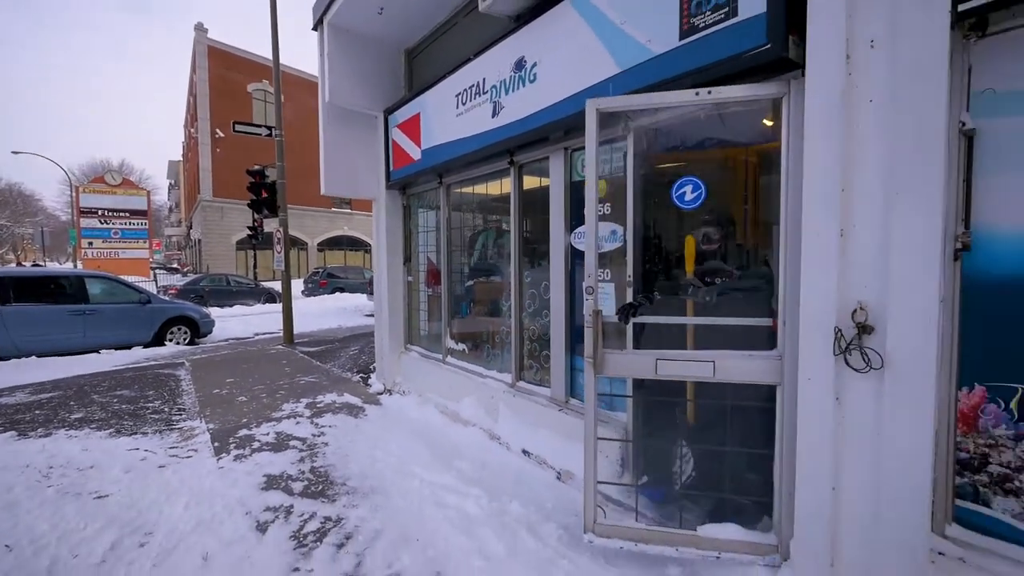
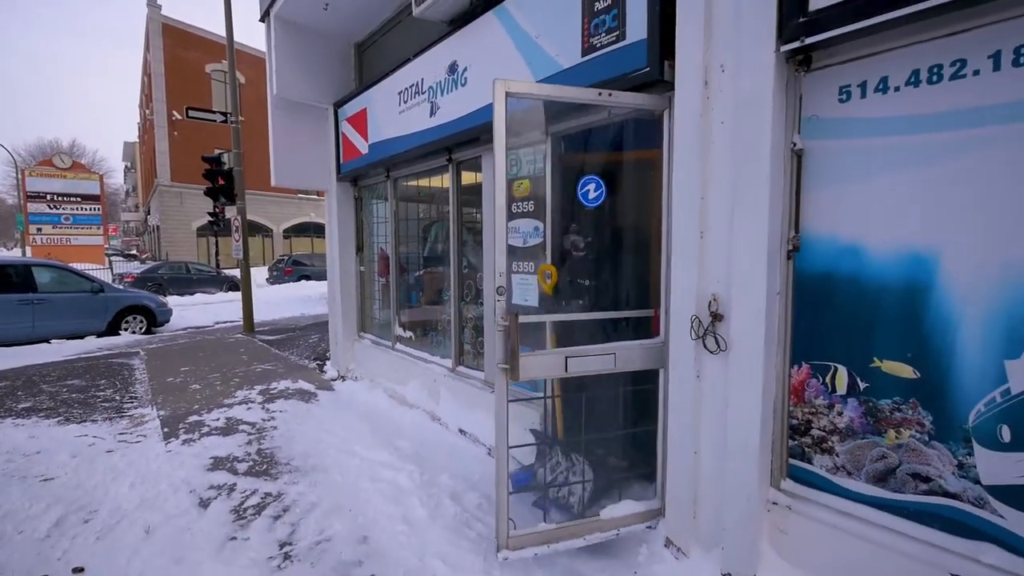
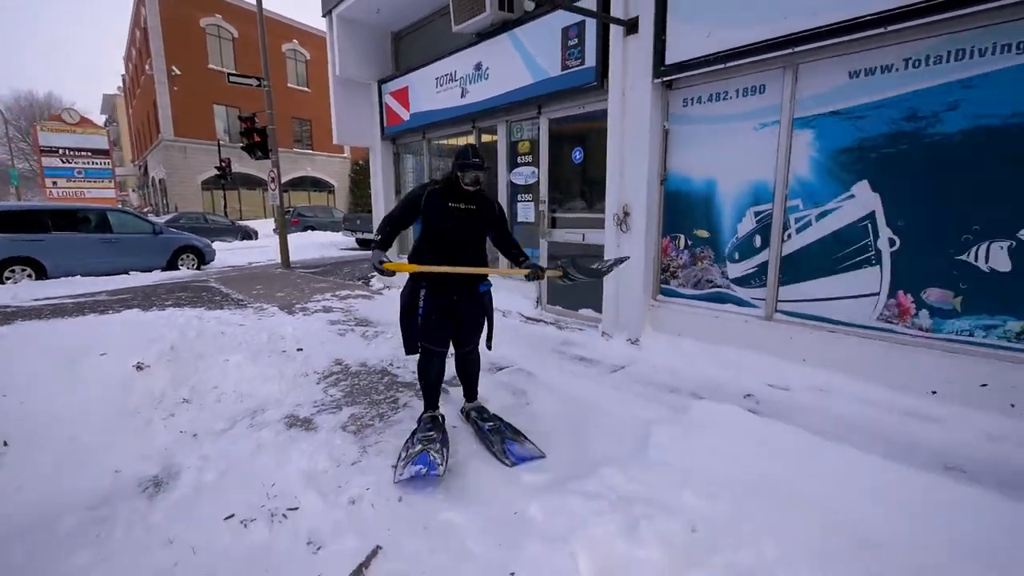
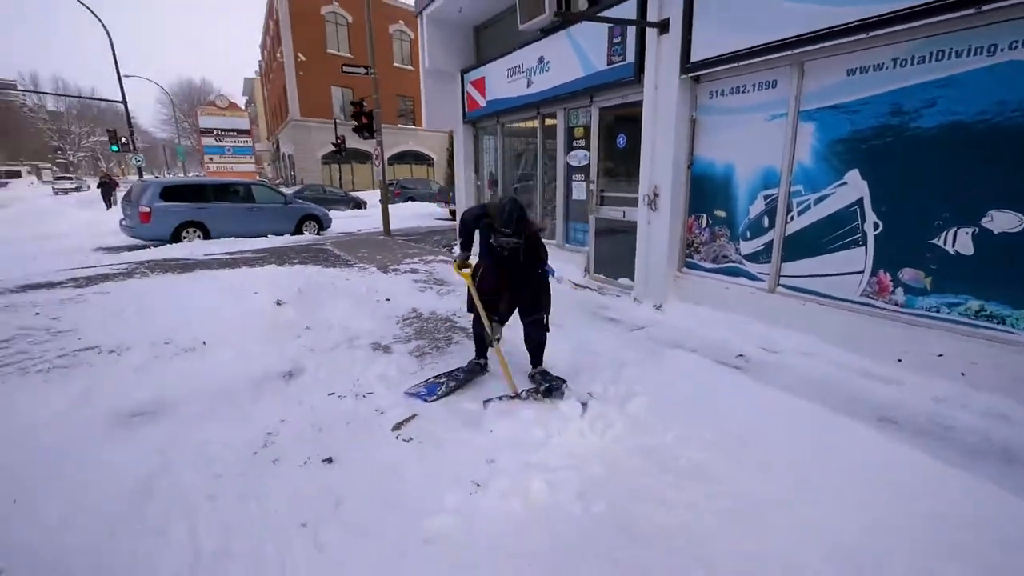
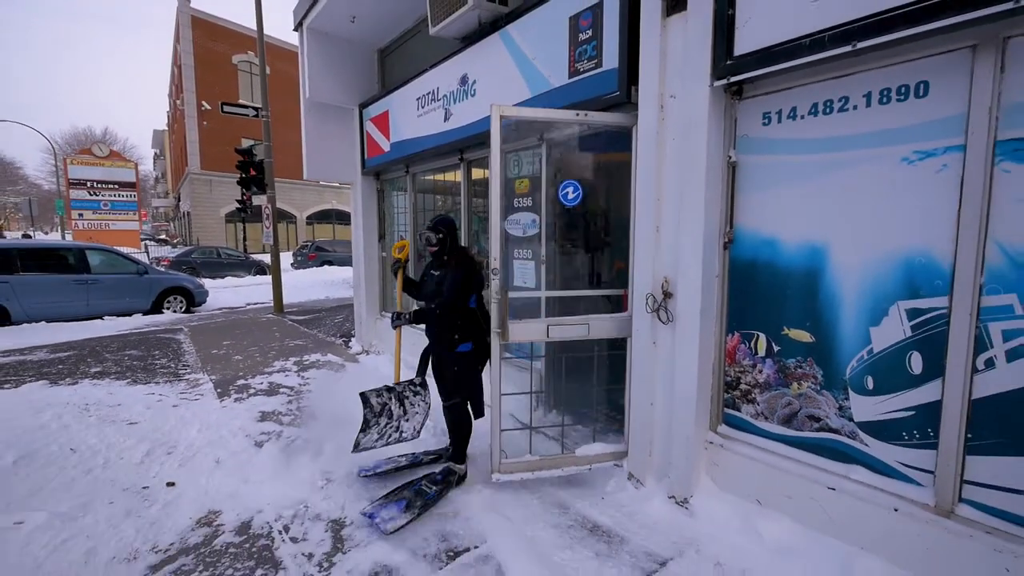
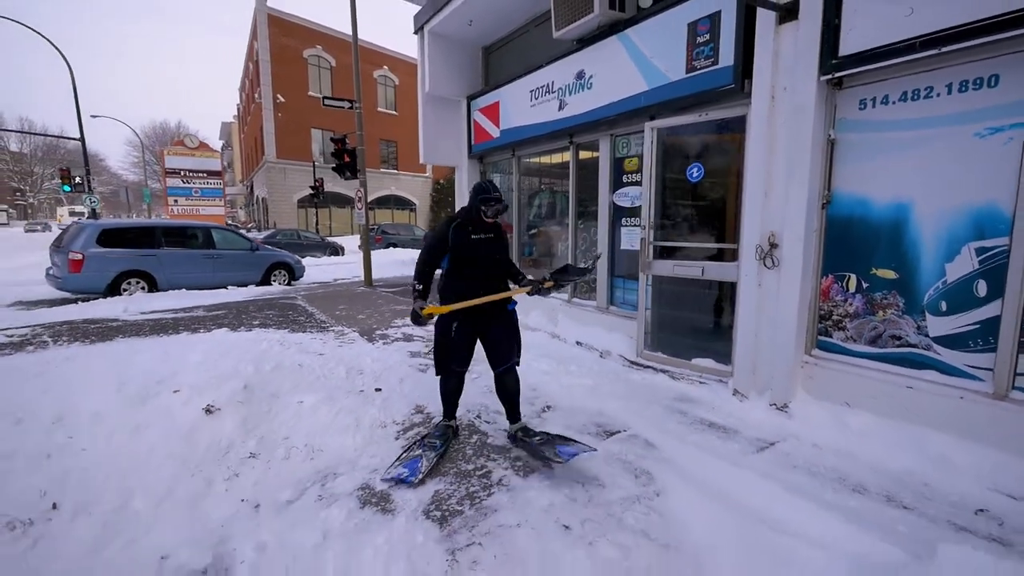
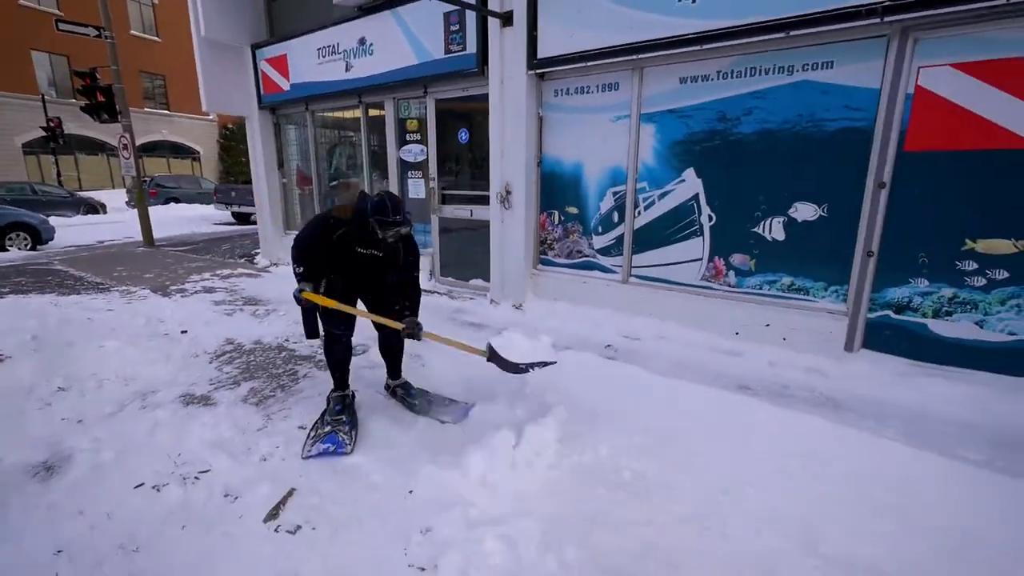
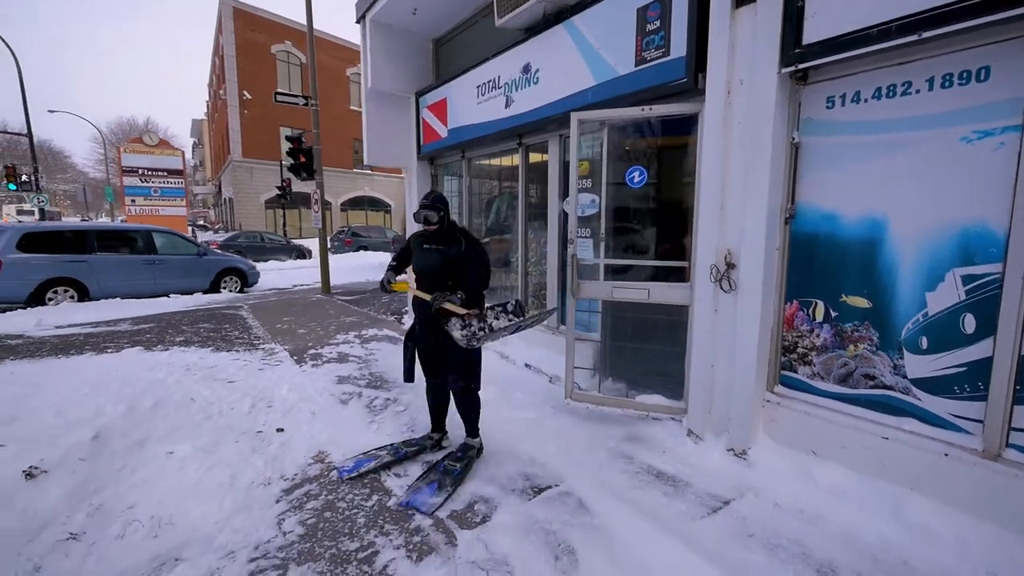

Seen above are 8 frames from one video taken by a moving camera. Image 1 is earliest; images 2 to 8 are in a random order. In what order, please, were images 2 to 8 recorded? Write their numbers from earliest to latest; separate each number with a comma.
2, 5, 8, 6, 3, 7, 4
